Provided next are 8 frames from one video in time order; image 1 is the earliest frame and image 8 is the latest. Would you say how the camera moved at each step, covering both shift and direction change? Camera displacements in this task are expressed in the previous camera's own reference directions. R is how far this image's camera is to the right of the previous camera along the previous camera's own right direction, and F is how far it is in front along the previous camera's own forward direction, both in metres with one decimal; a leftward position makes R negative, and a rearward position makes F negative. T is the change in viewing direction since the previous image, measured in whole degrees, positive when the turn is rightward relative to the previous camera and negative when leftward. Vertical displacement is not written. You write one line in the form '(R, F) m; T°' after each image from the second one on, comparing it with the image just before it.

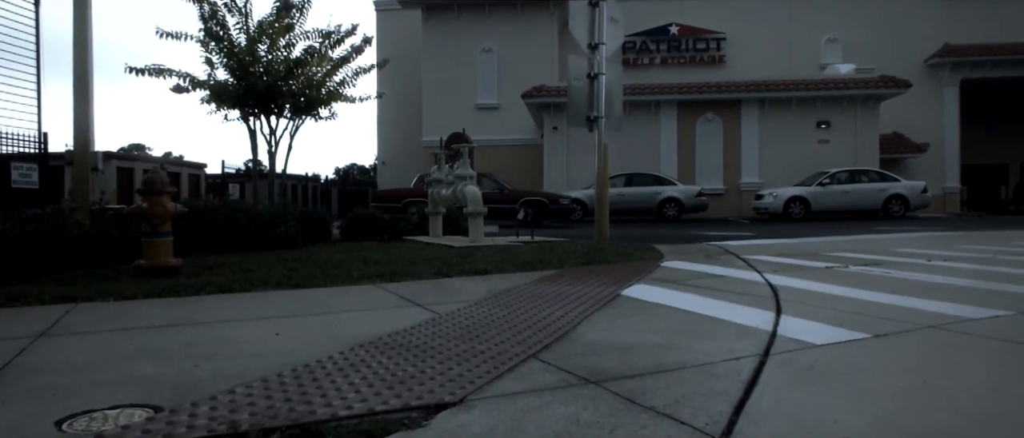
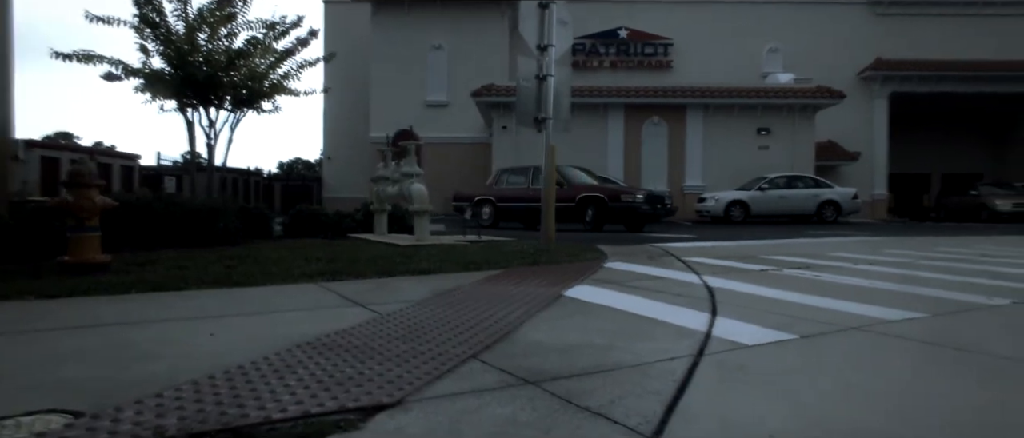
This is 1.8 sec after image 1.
(+0.2, 0.0) m; +4°
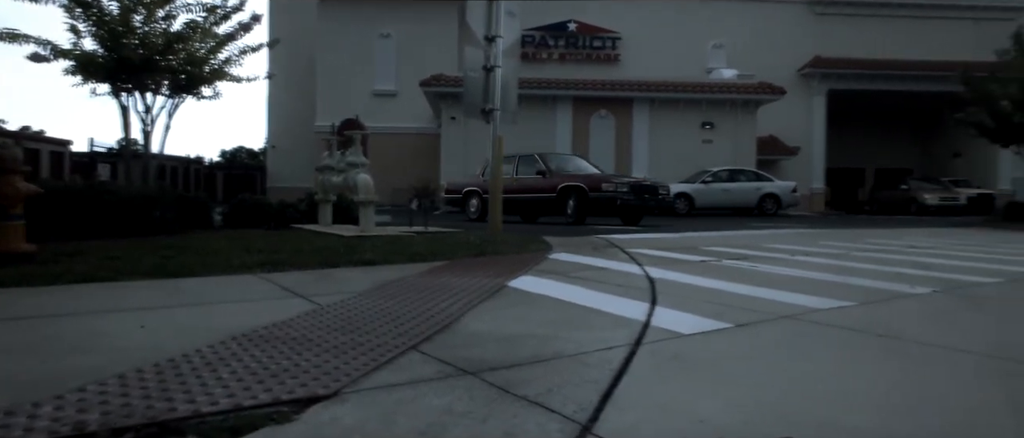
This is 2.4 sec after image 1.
(+0.3, 0.0) m; +4°
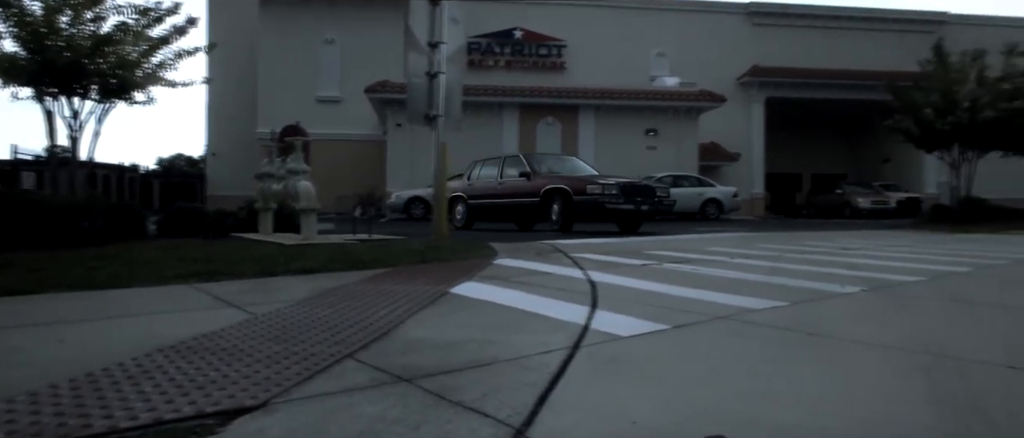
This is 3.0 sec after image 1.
(+0.3, 0.0) m; +3°
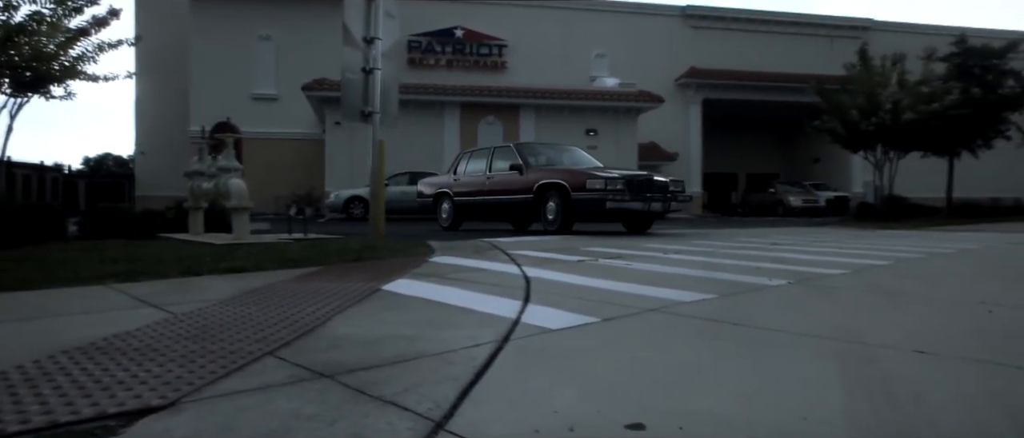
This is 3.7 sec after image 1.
(+0.4, 0.0) m; +3°
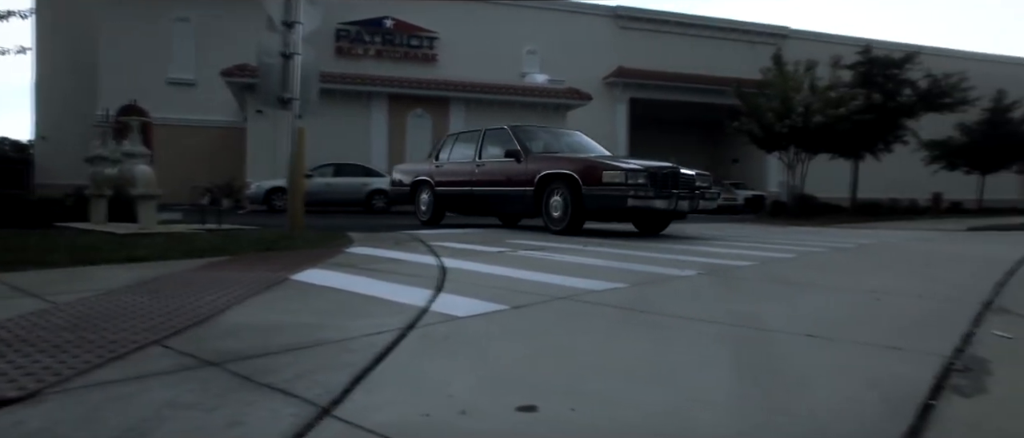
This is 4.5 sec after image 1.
(+0.4, 0.0) m; +5°
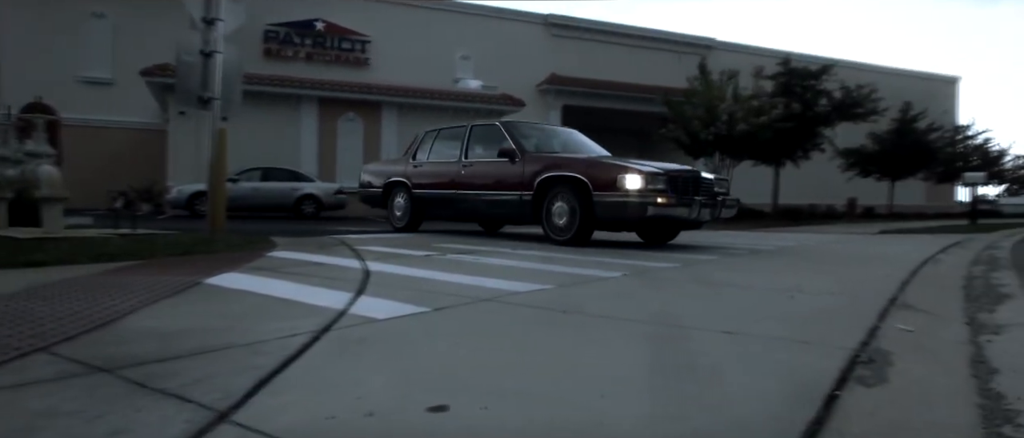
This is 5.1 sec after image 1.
(+0.4, 0.0) m; +5°
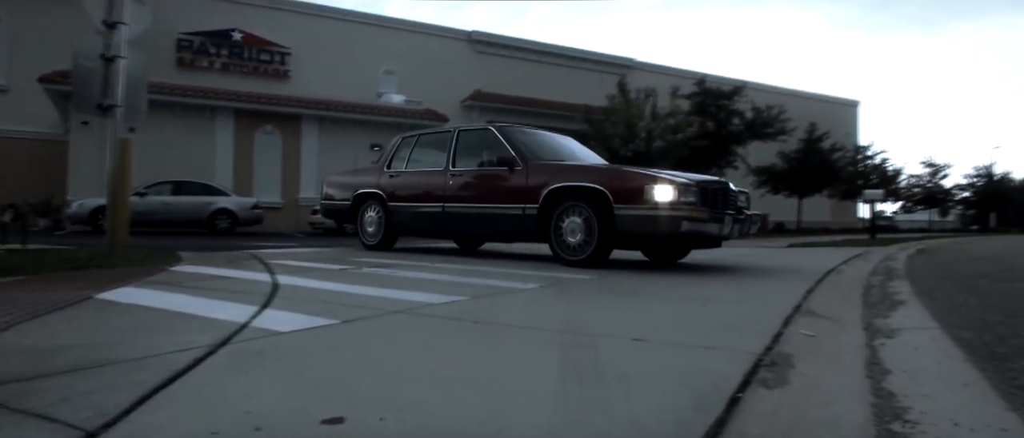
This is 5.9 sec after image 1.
(+0.4, 0.0) m; +5°
